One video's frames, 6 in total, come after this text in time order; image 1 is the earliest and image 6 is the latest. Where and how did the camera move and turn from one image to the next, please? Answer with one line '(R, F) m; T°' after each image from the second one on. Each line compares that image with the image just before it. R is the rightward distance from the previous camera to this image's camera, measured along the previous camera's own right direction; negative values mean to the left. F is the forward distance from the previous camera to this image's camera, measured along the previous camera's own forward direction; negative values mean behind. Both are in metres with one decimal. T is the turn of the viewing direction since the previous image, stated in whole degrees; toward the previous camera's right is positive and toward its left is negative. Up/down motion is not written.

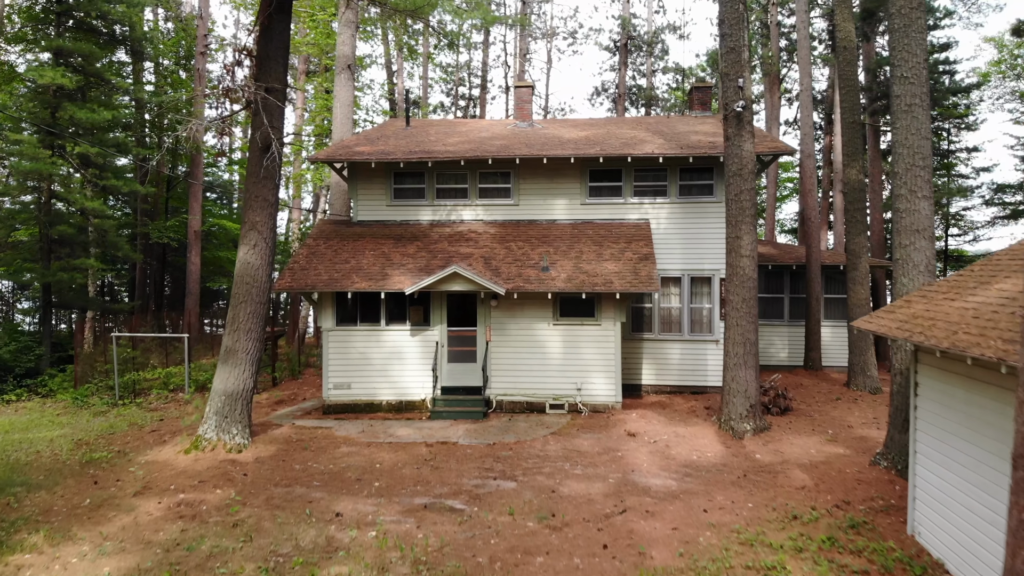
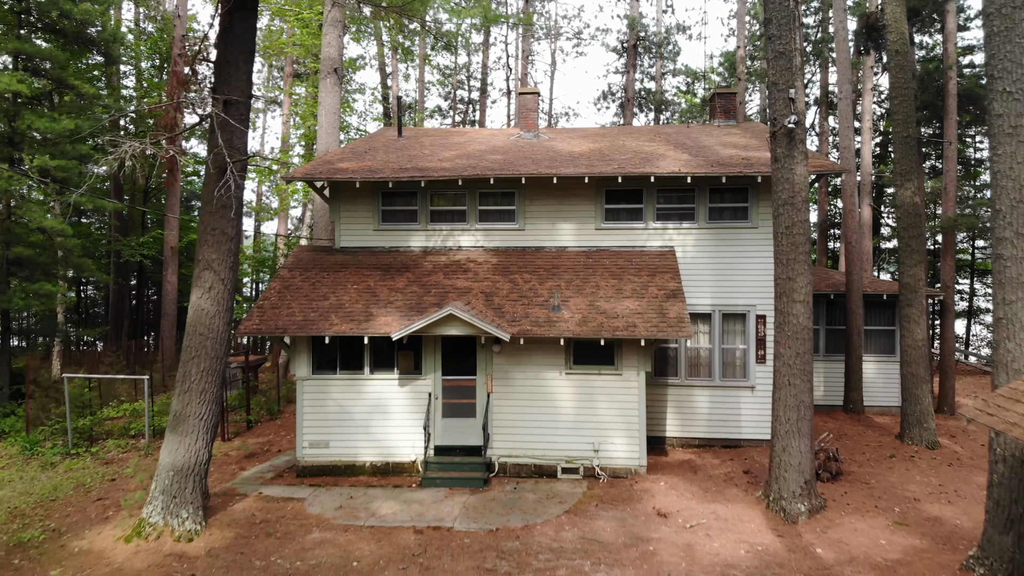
(-0.1, +1.6) m; 0°
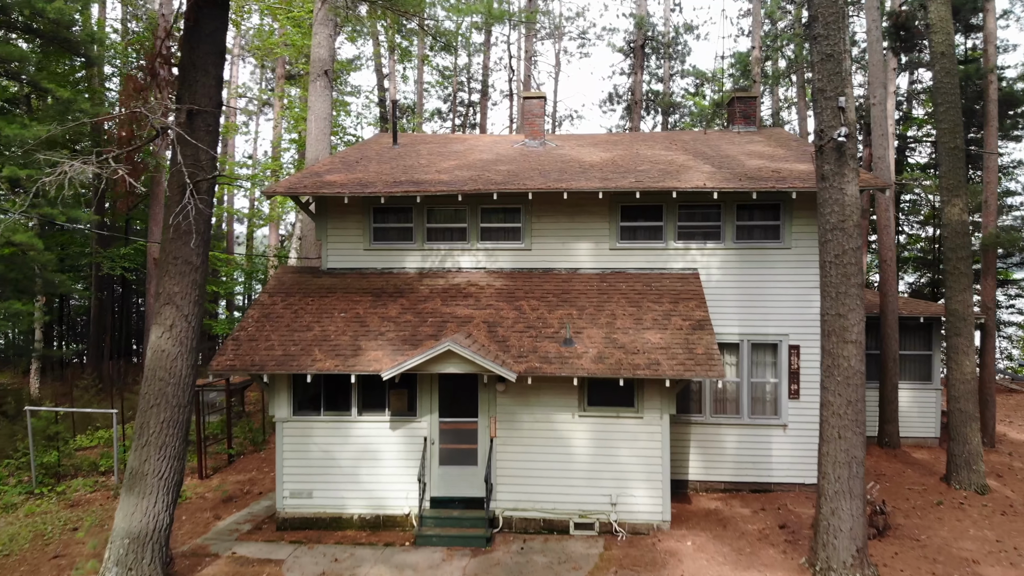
(-0.1, +1.1) m; 0°
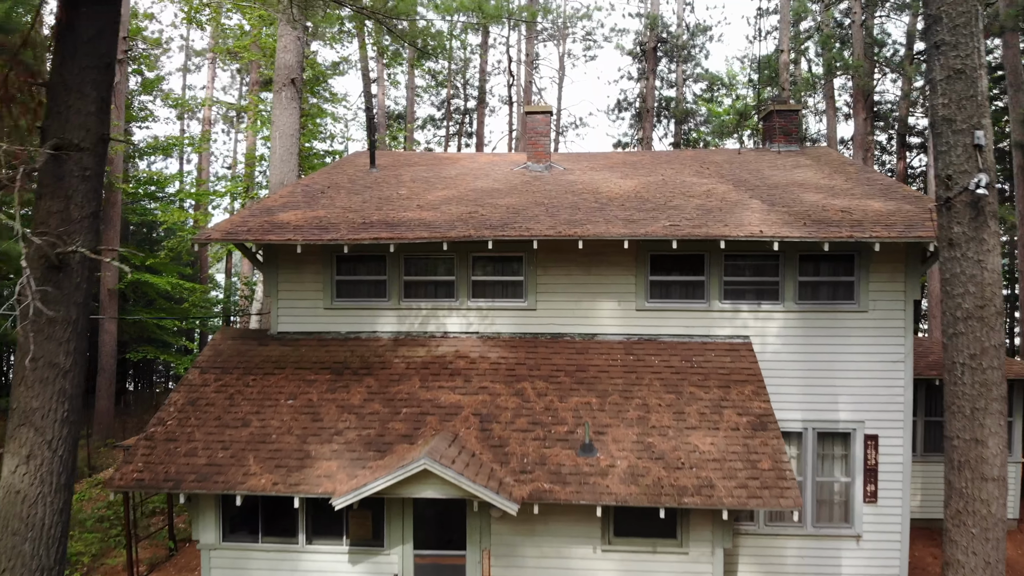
(0.0, +2.1) m; 0°
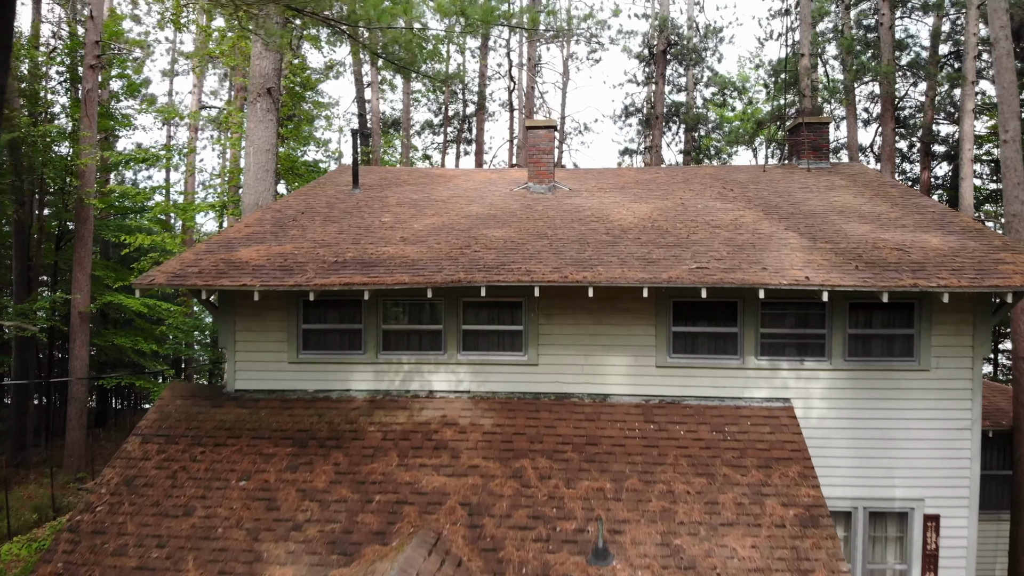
(0.0, +1.2) m; 0°
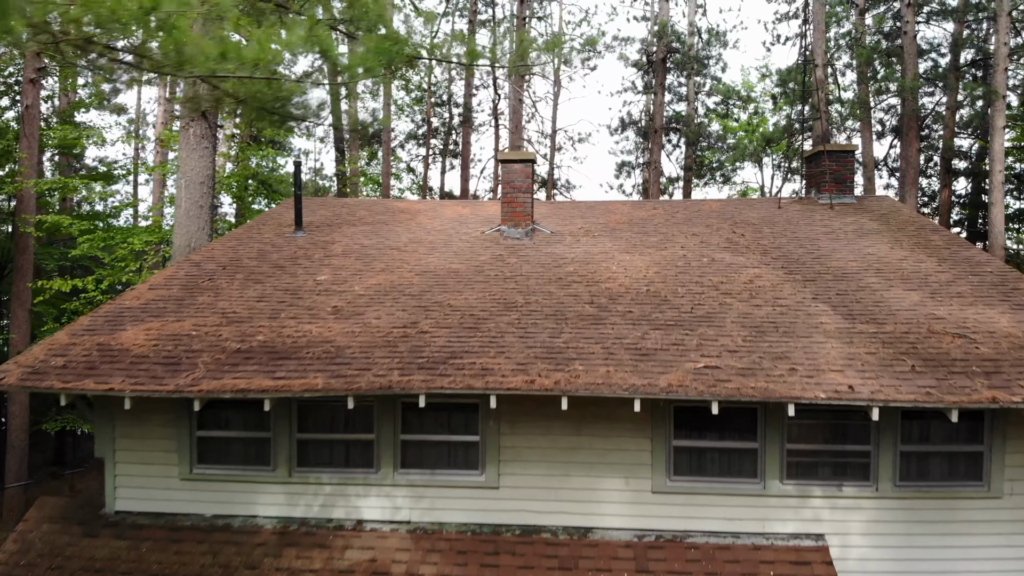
(+0.3, +1.5) m; 0°
